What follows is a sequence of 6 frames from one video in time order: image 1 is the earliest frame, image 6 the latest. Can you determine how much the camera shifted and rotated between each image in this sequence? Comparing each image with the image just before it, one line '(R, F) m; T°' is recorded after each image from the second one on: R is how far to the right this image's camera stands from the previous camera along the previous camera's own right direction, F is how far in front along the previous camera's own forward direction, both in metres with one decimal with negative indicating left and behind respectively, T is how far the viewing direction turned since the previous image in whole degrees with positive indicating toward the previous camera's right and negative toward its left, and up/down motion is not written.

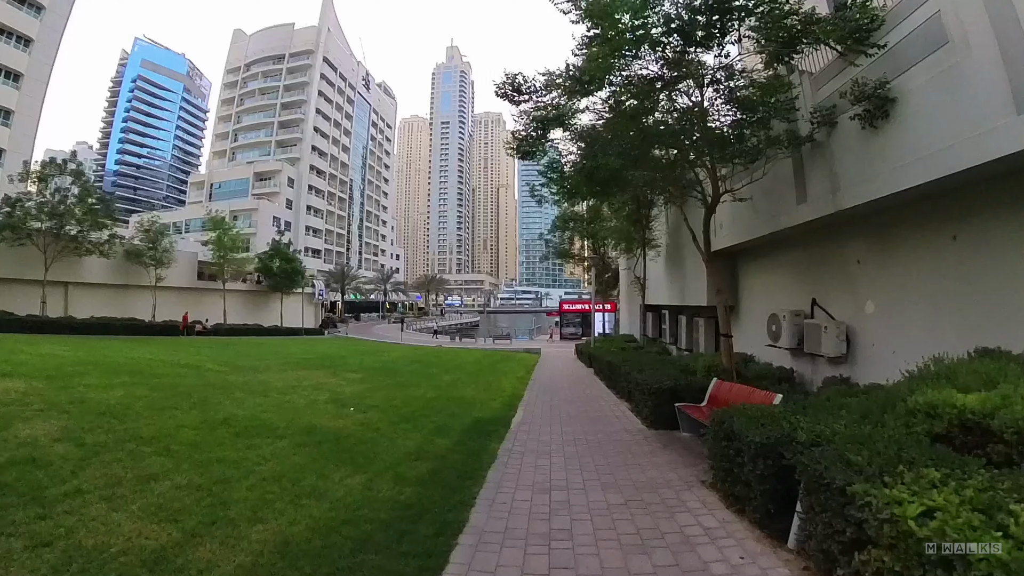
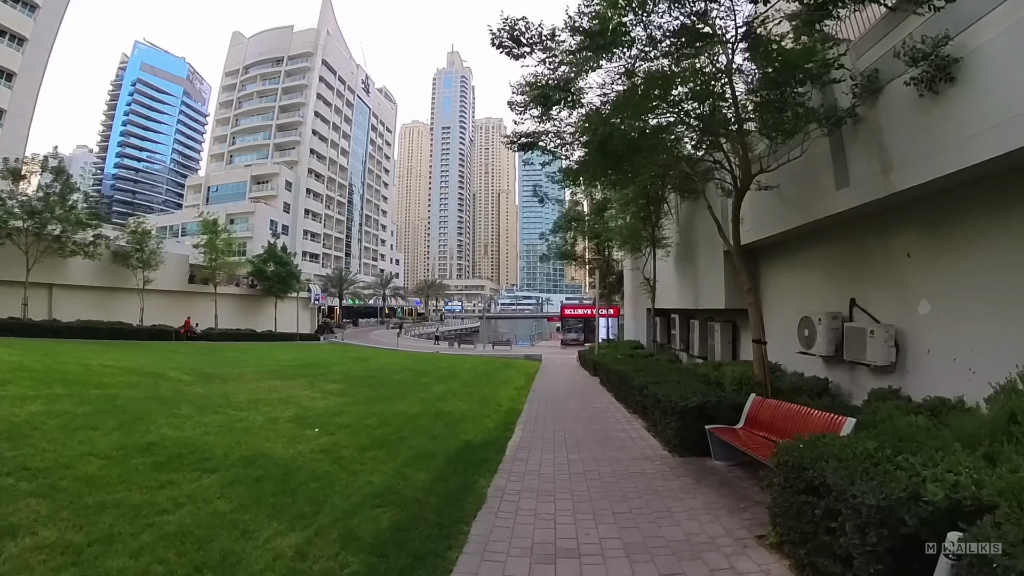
(+0.1, +1.3) m; 0°
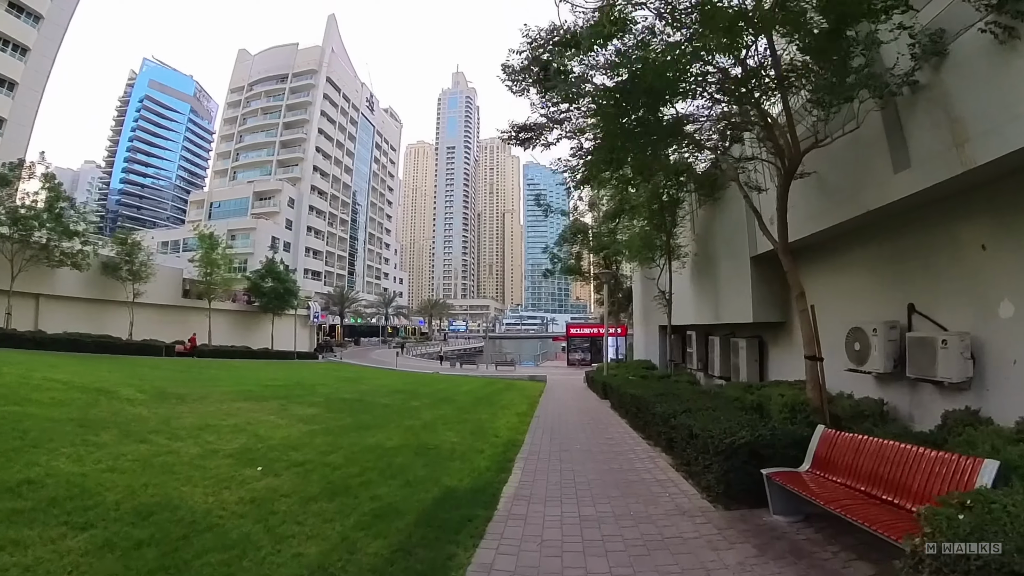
(+0.1, +1.3) m; 0°
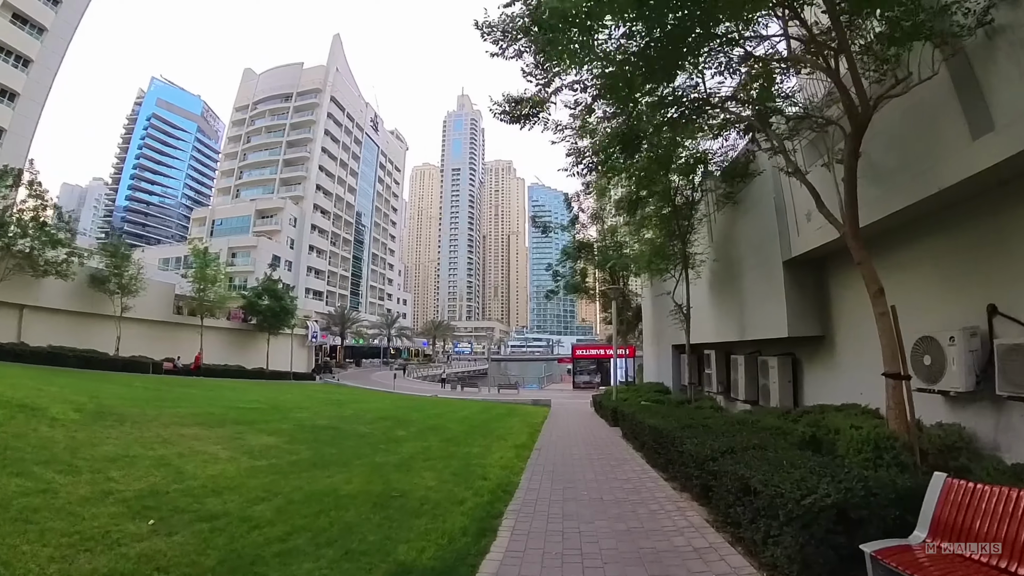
(+0.1, +1.4) m; -1°
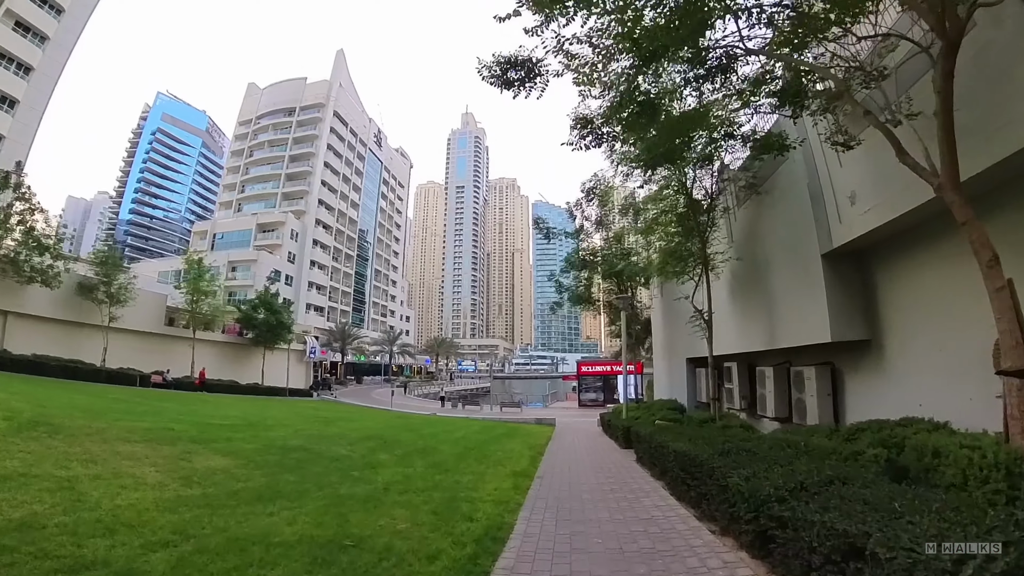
(+0.1, +1.2) m; 0°
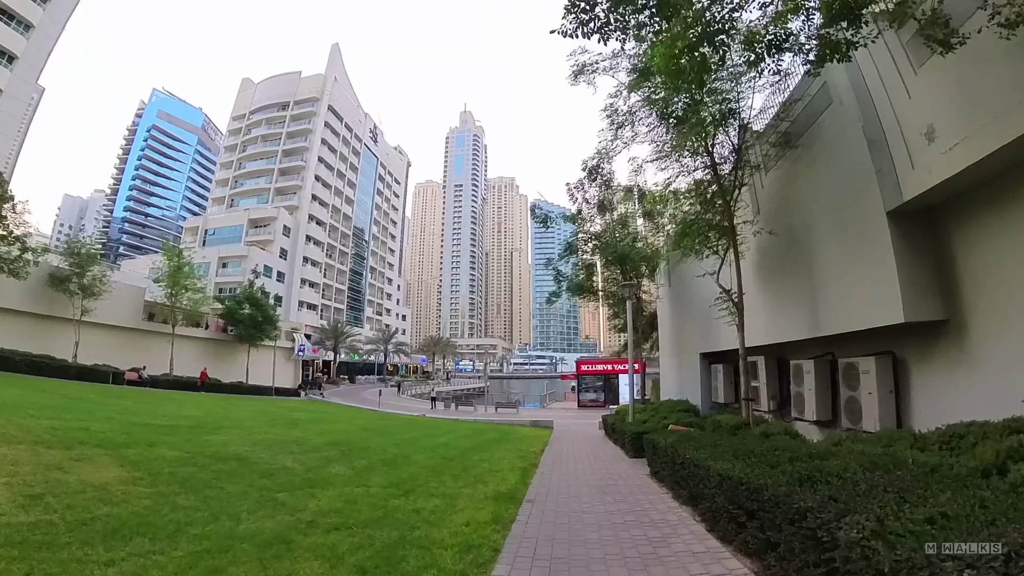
(+0.2, +1.7) m; 0°
